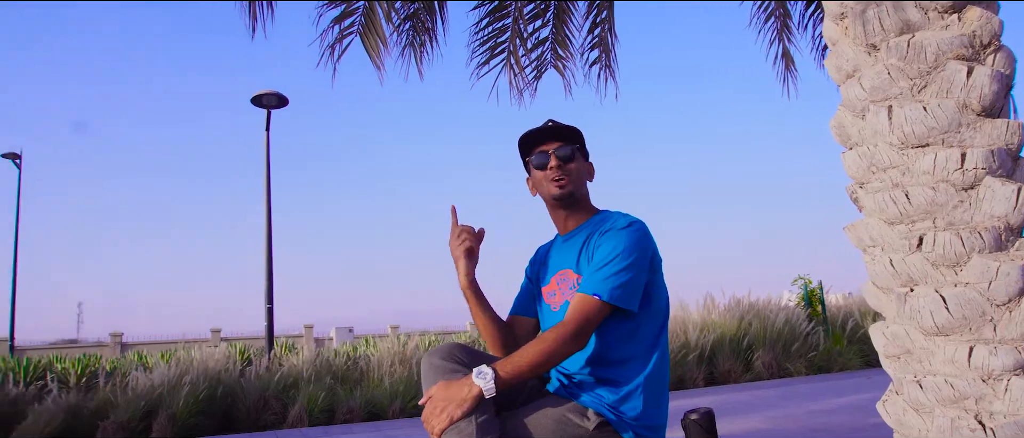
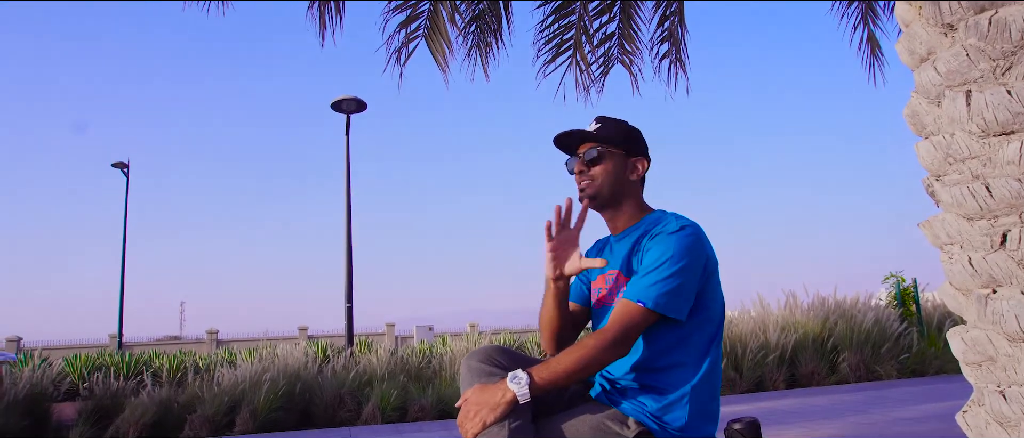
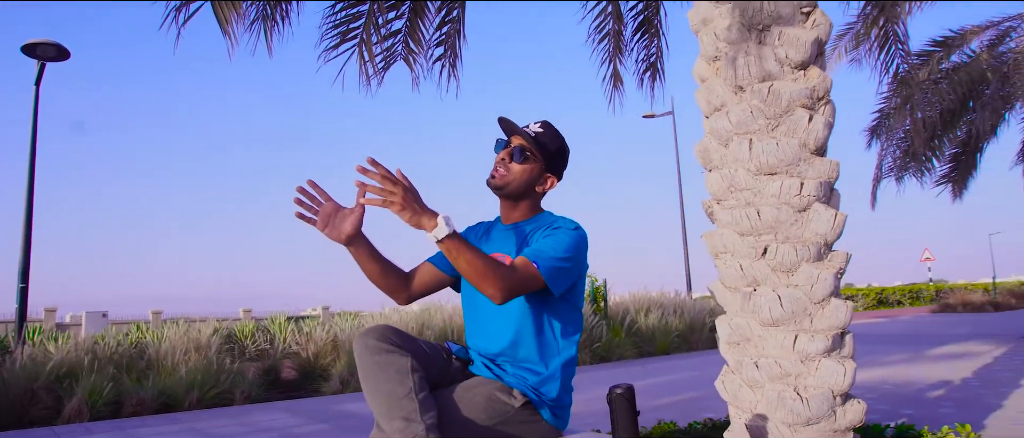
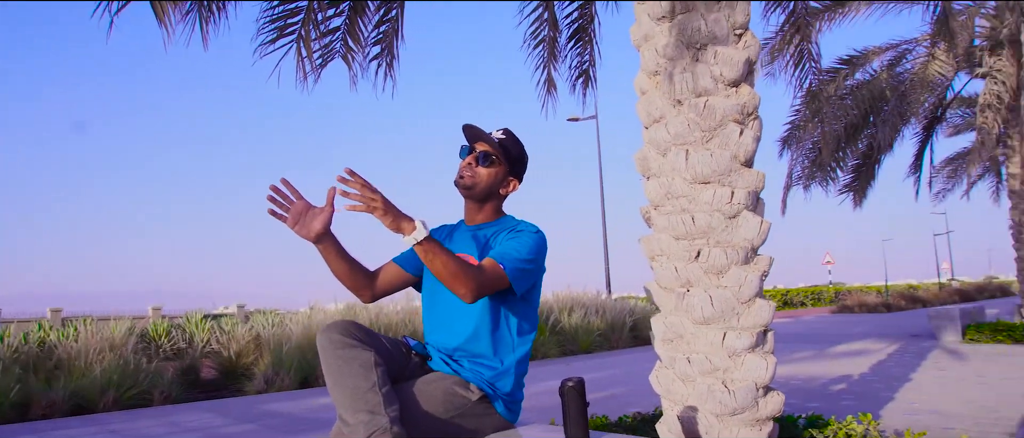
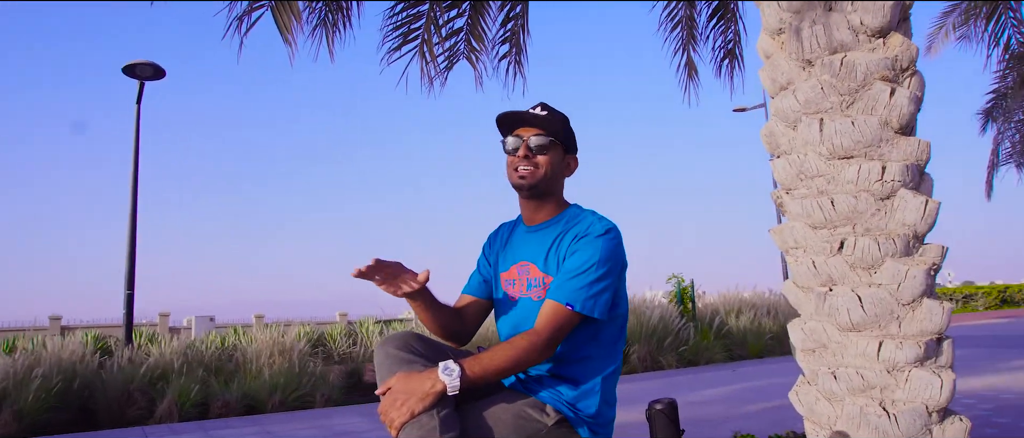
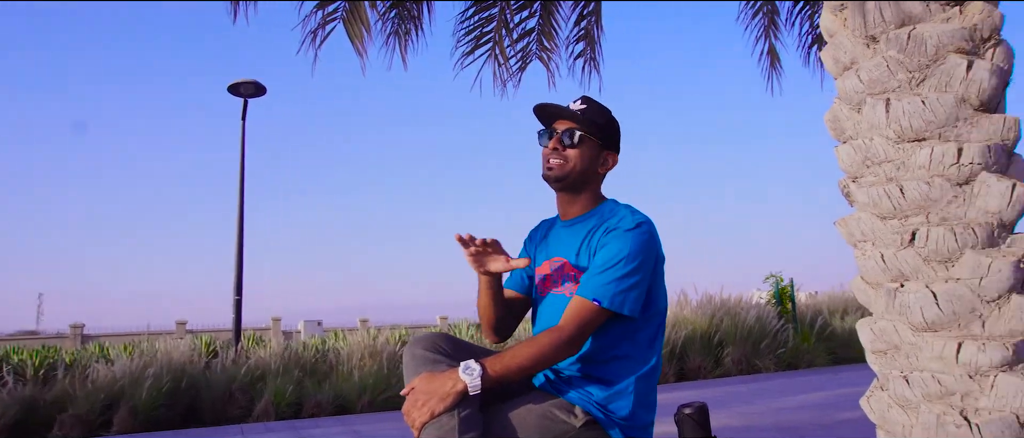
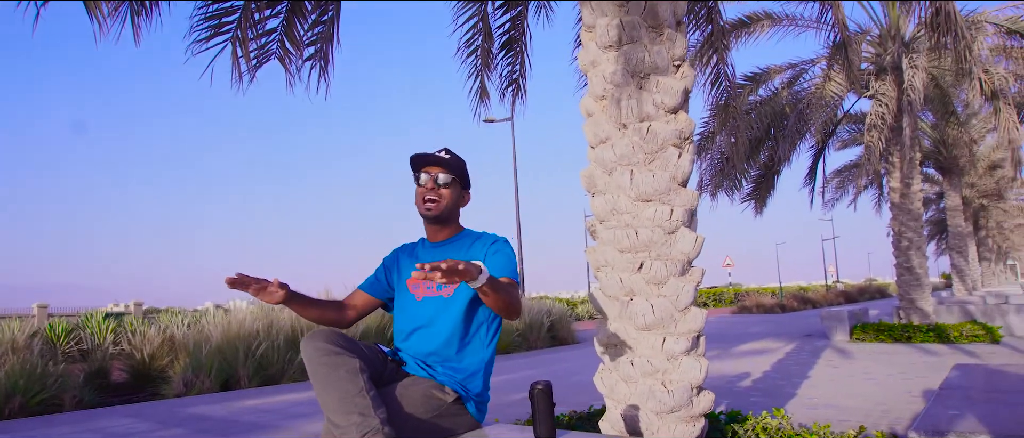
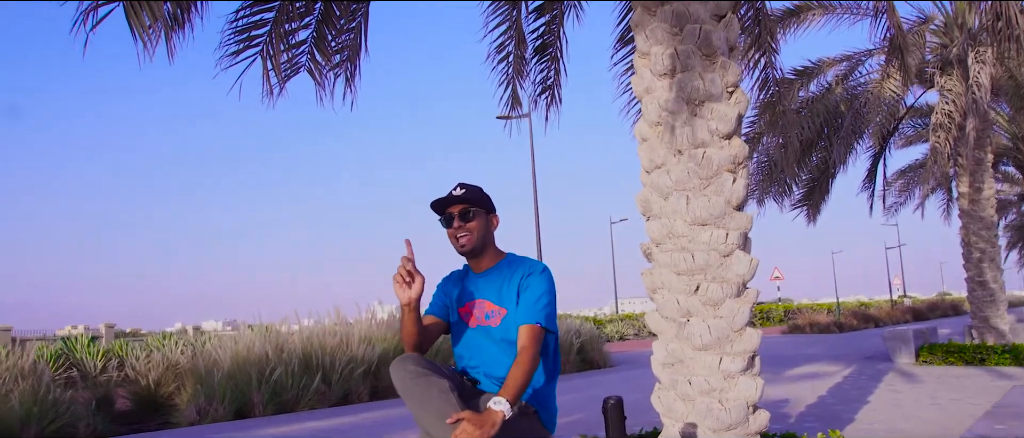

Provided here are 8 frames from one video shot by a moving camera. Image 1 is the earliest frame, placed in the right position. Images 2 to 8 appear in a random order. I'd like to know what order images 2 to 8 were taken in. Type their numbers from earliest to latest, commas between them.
2, 6, 5, 3, 4, 7, 8
